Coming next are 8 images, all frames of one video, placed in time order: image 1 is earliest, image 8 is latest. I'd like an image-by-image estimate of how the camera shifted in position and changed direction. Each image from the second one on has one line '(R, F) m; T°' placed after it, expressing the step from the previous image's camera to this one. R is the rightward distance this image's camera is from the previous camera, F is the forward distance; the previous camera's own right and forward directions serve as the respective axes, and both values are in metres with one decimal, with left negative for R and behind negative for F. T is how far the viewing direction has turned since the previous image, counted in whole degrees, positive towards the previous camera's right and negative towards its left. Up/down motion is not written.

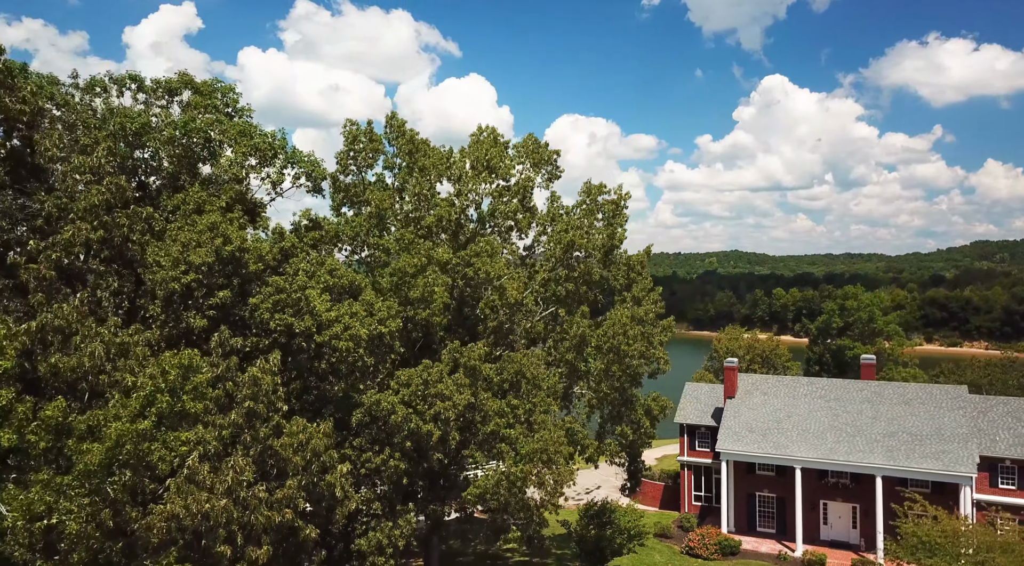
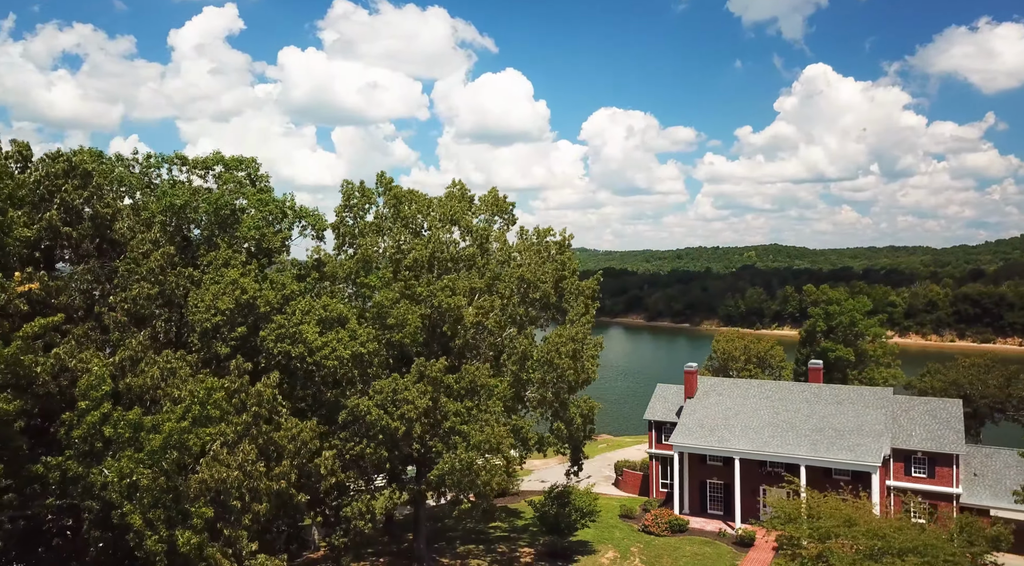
(+2.2, -3.9) m; -3°
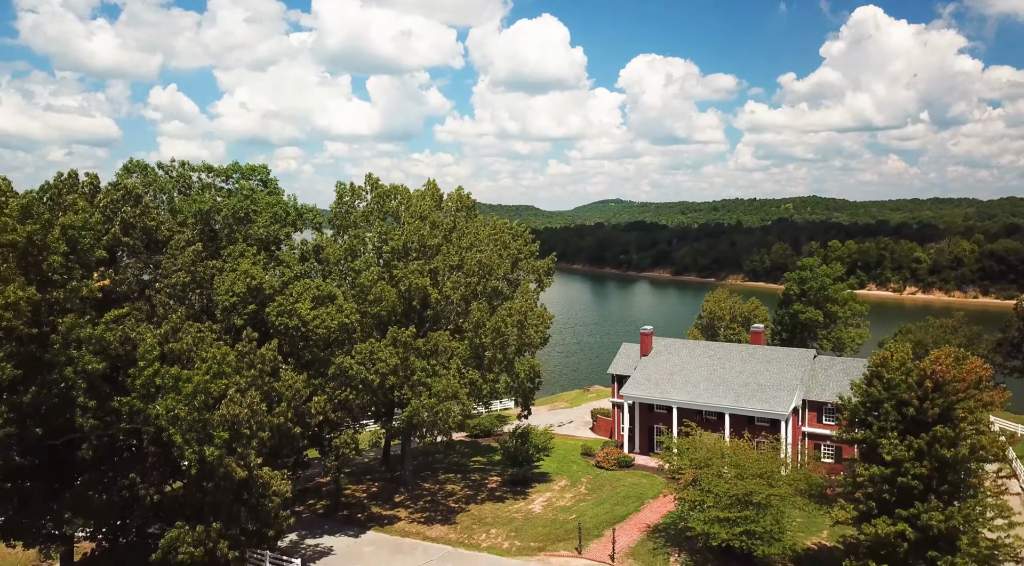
(+2.7, -4.6) m; -3°
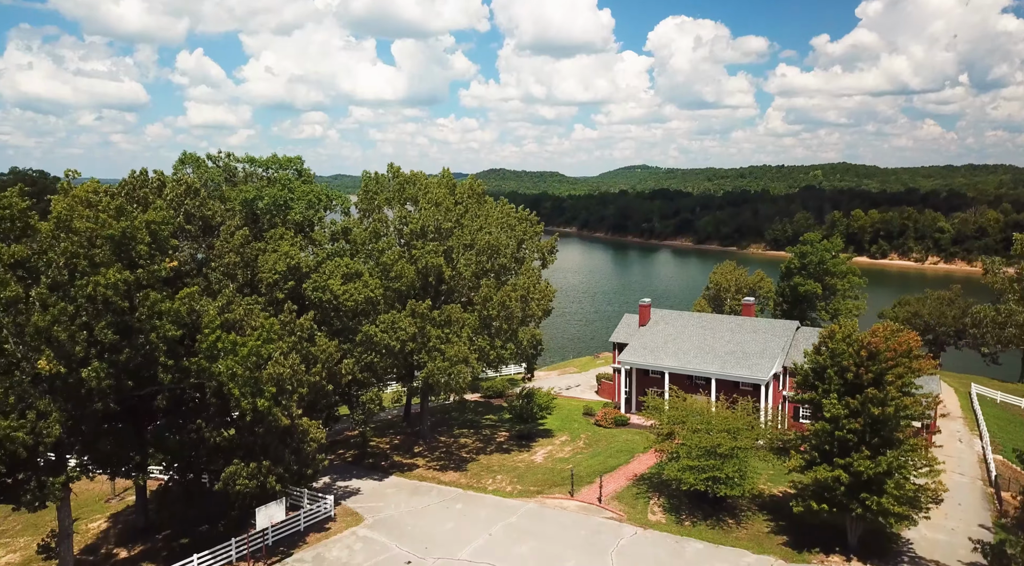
(+0.8, -3.2) m; -2°
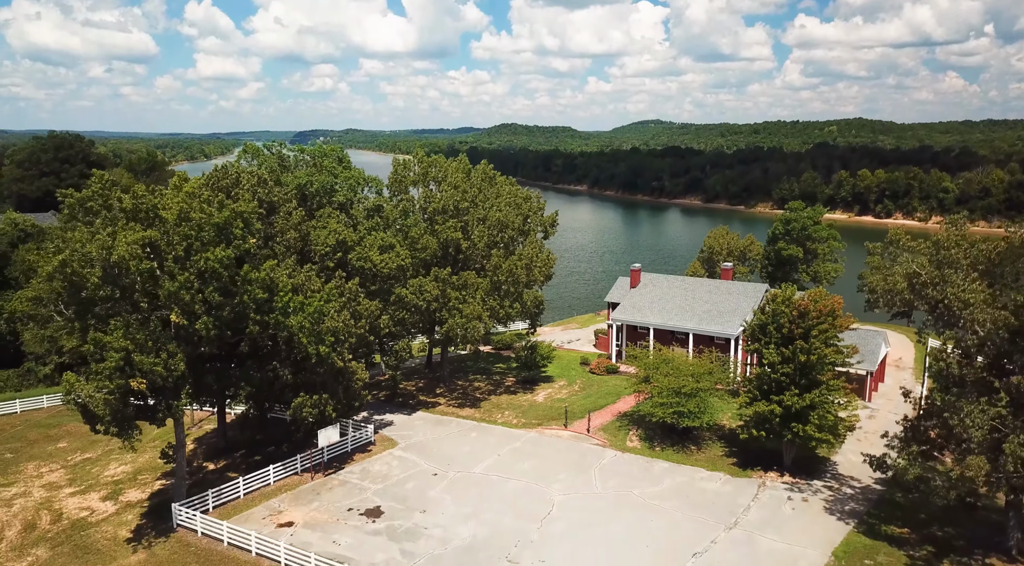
(+0.3, -5.4) m; -1°
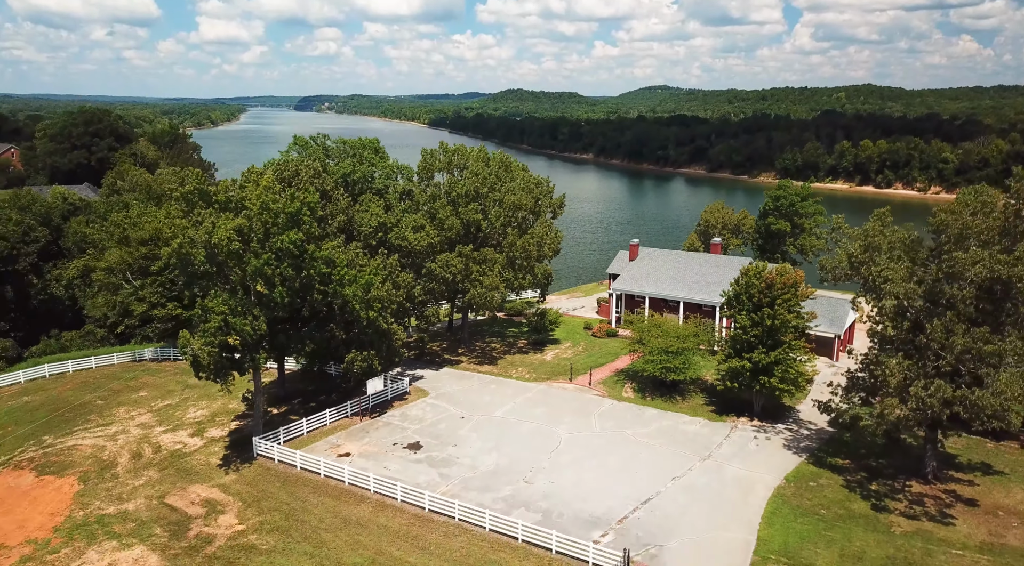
(-0.4, -5.2) m; 0°
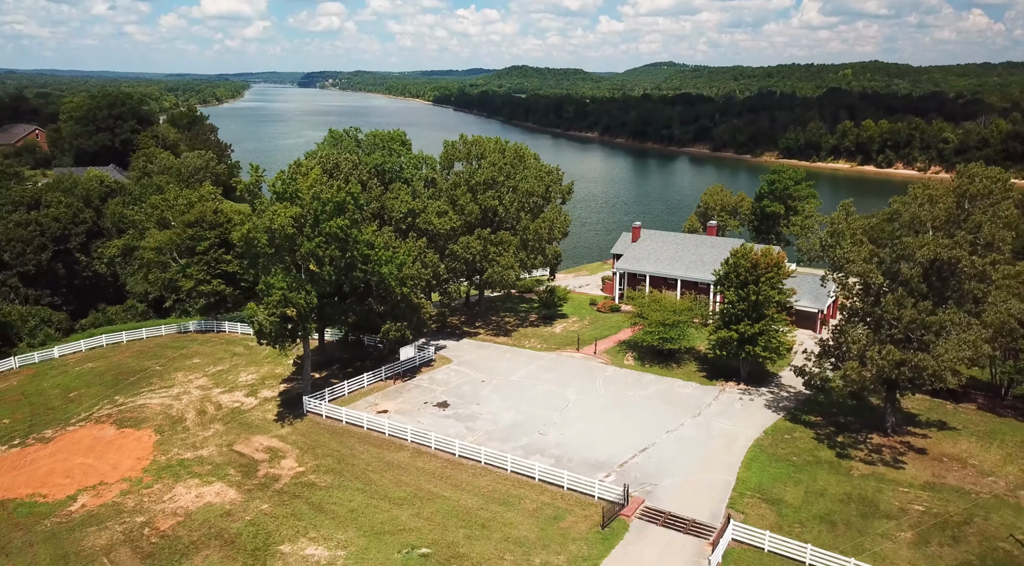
(-0.6, -4.2) m; 0°
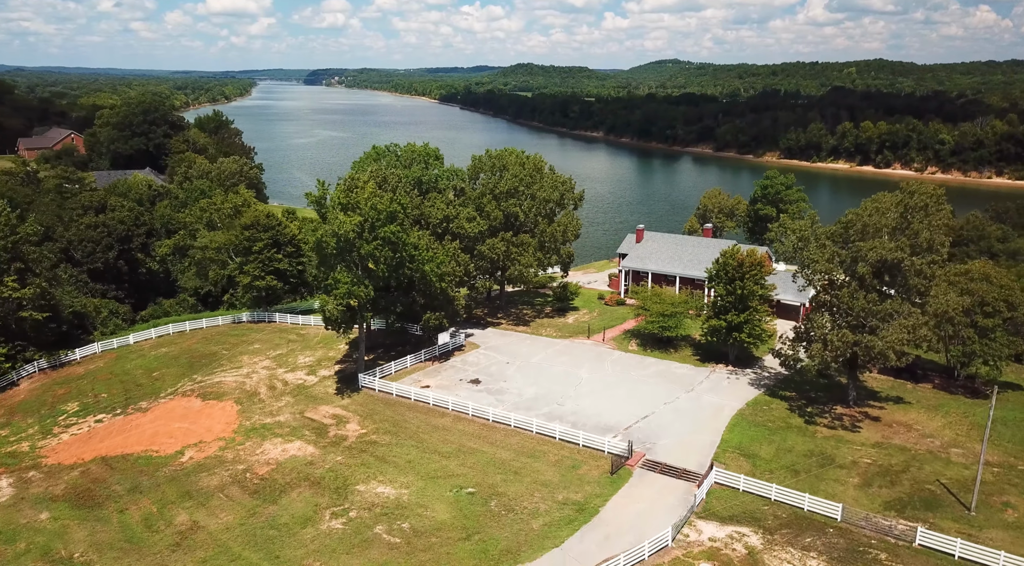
(-1.0, -6.2) m; 0°
